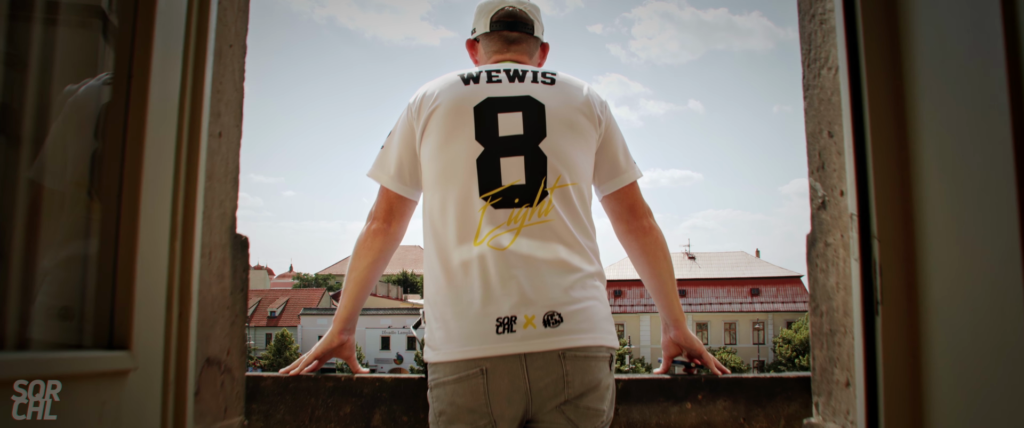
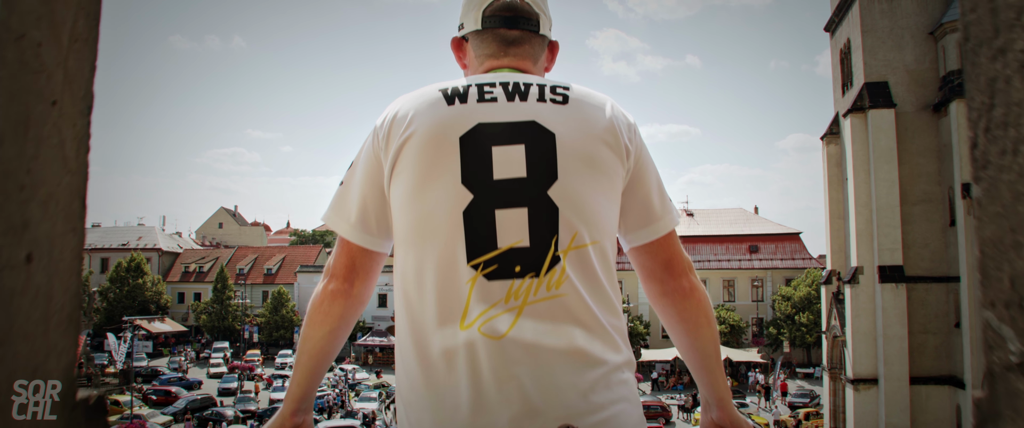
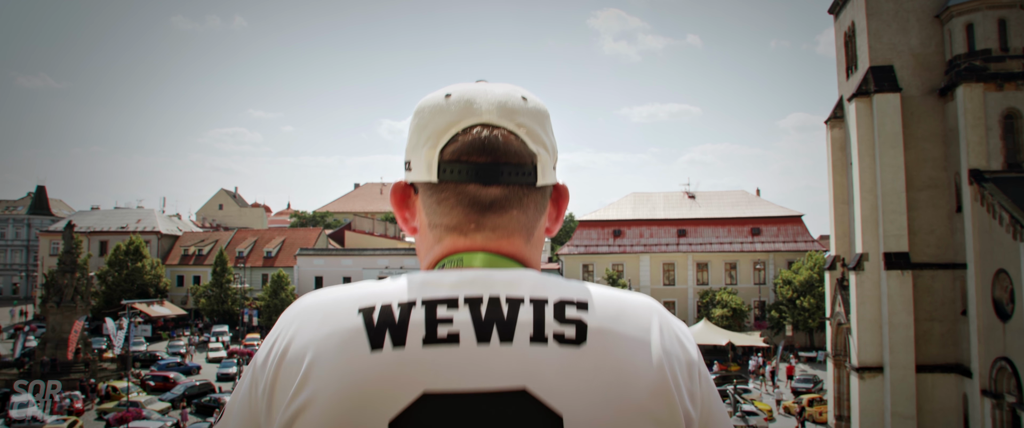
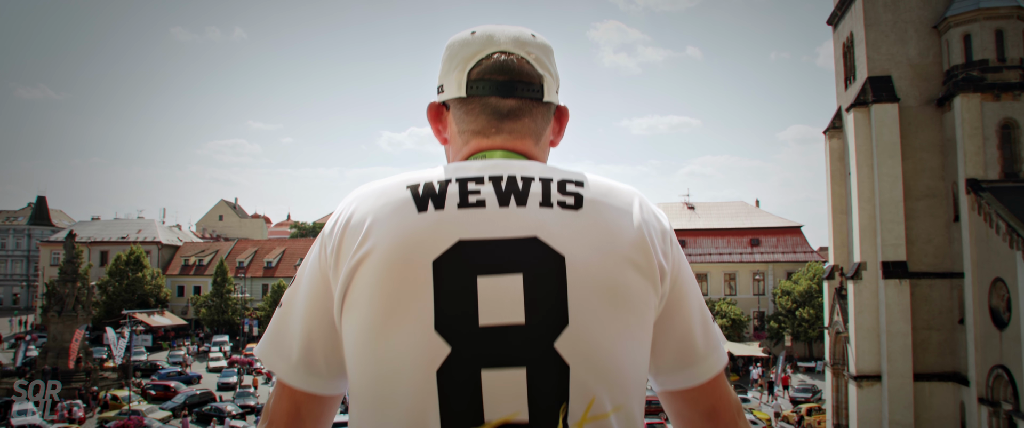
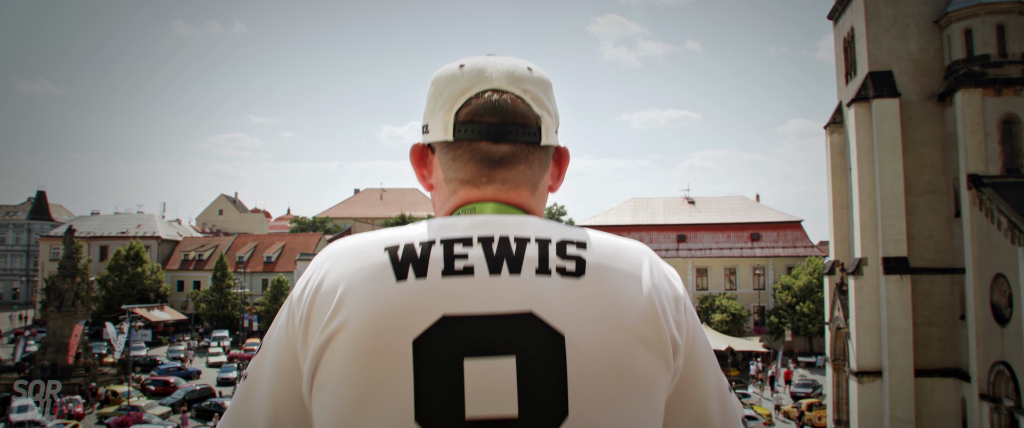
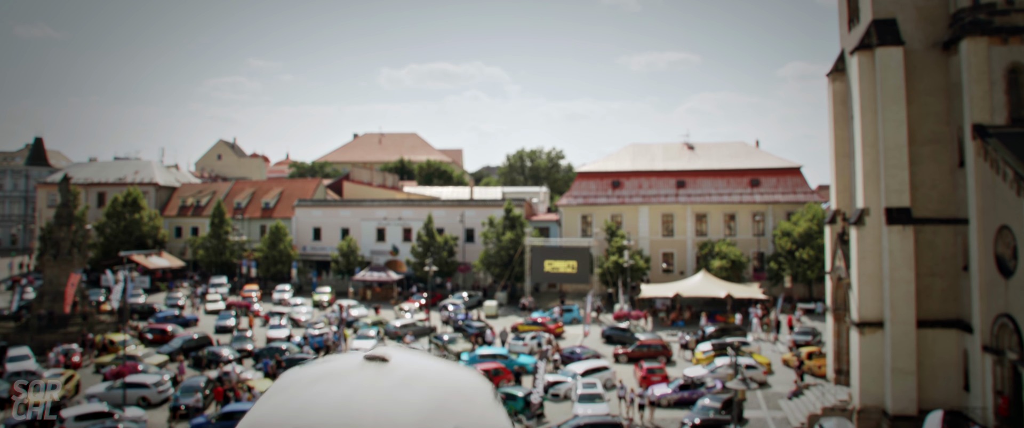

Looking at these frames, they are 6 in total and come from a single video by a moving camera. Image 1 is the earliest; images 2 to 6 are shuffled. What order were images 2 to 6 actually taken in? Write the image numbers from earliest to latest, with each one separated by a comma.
2, 4, 5, 3, 6
